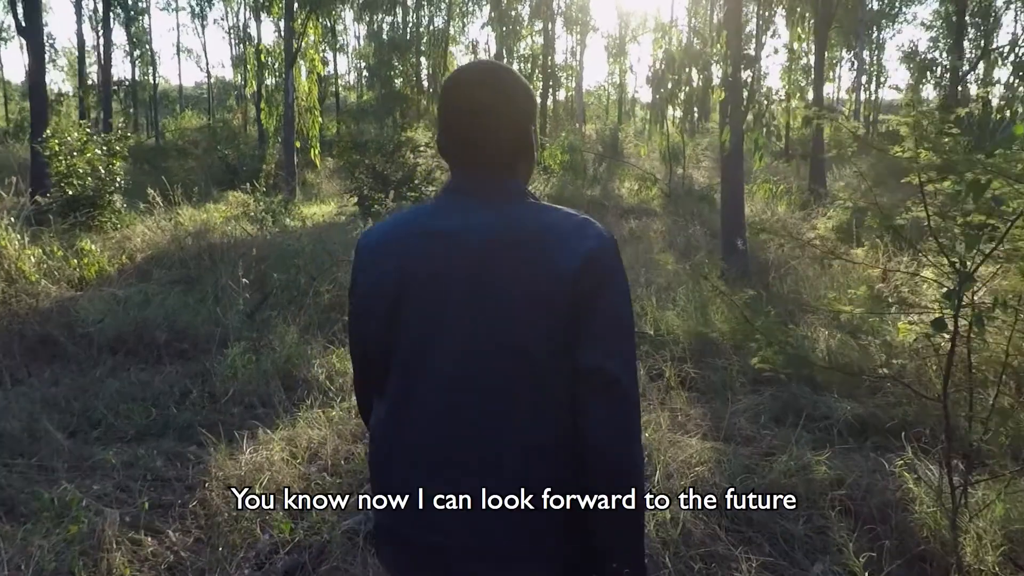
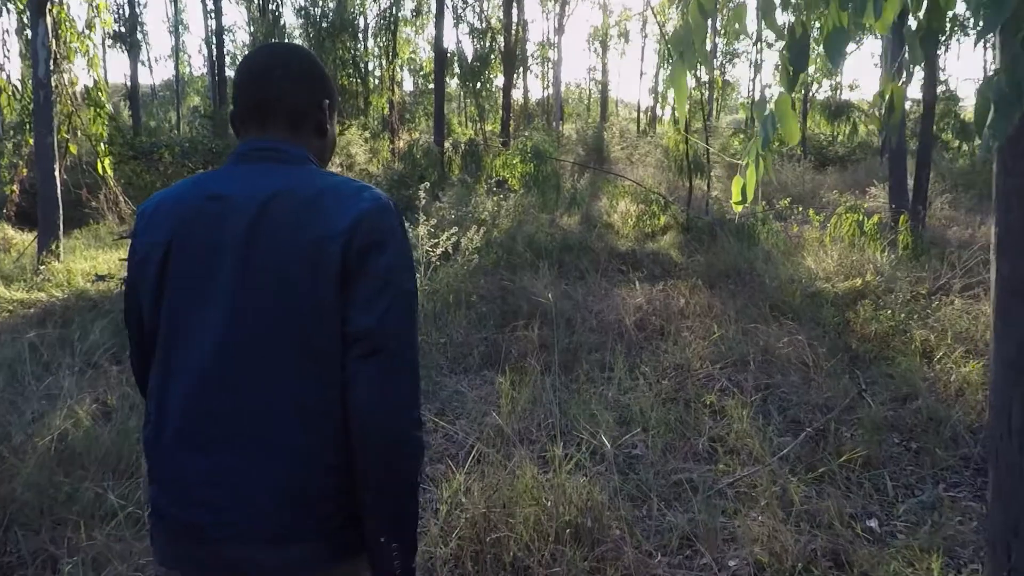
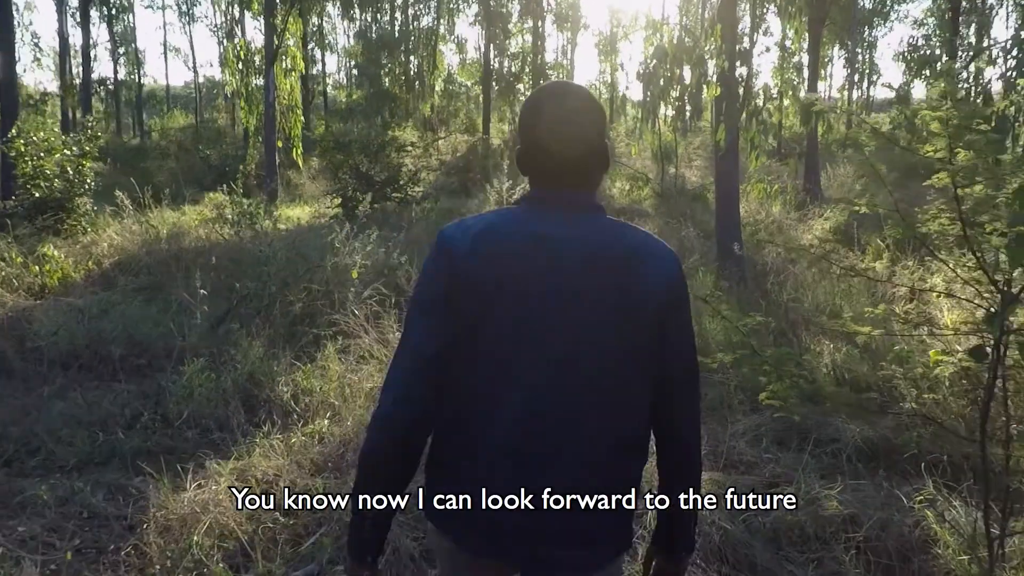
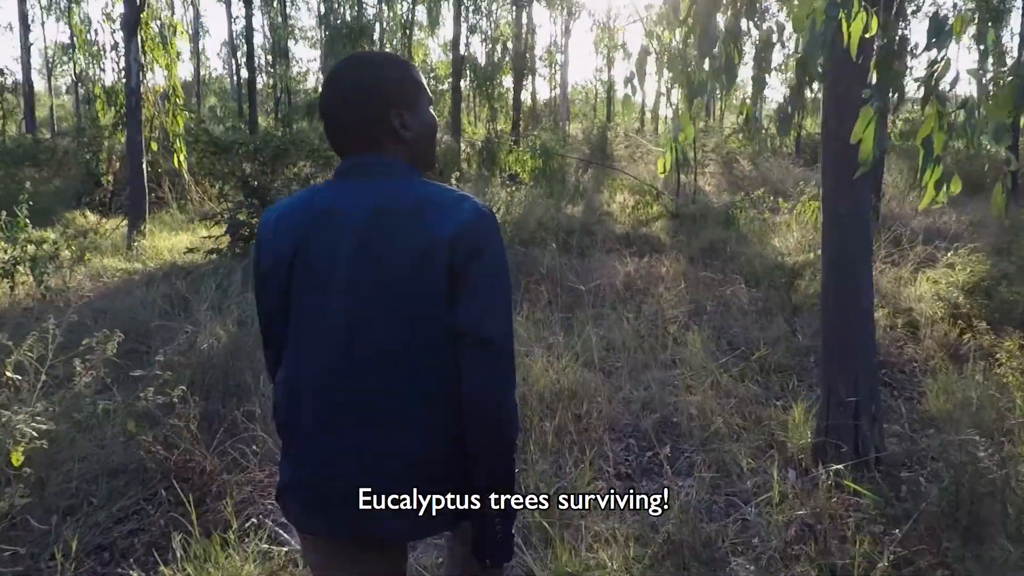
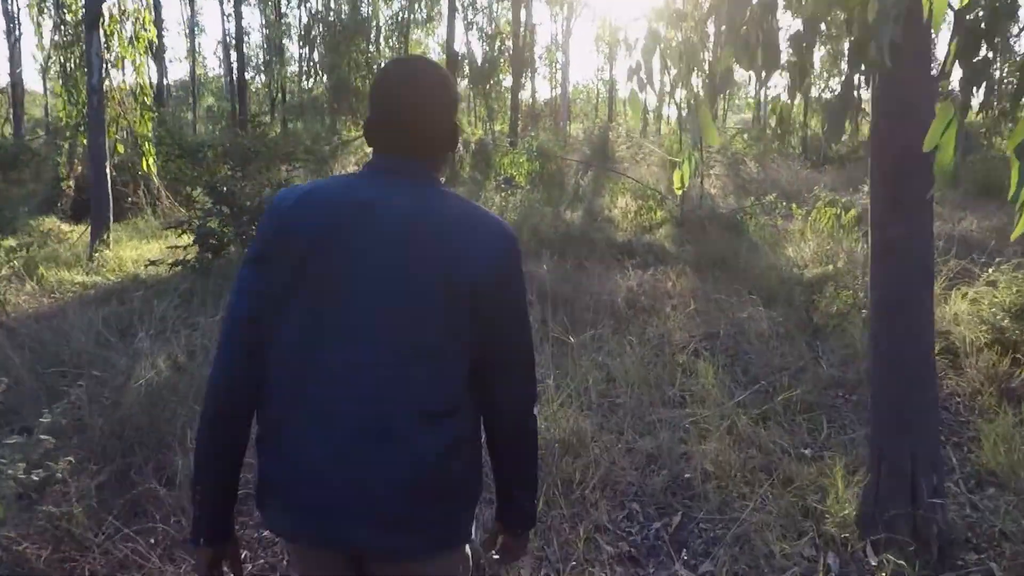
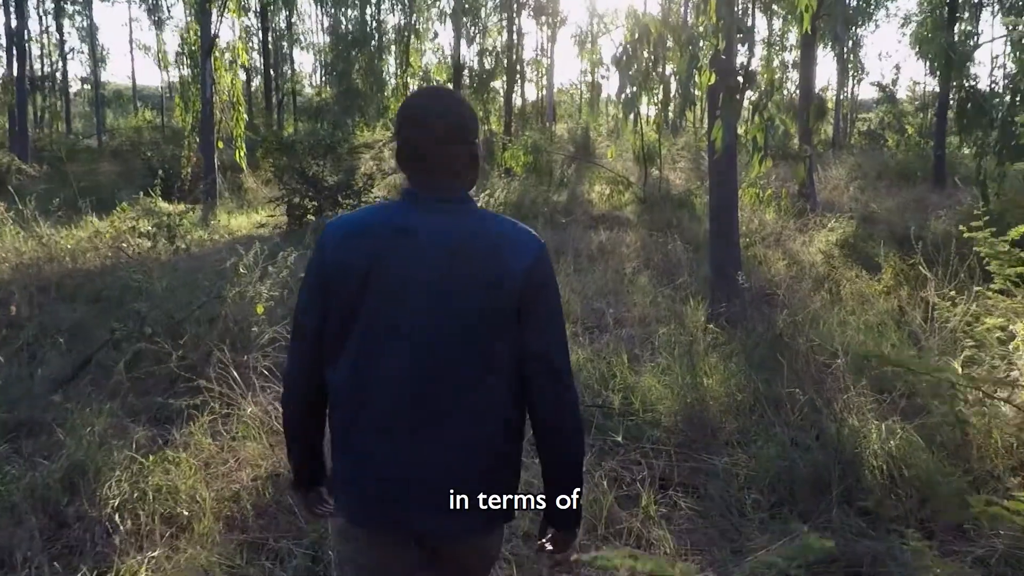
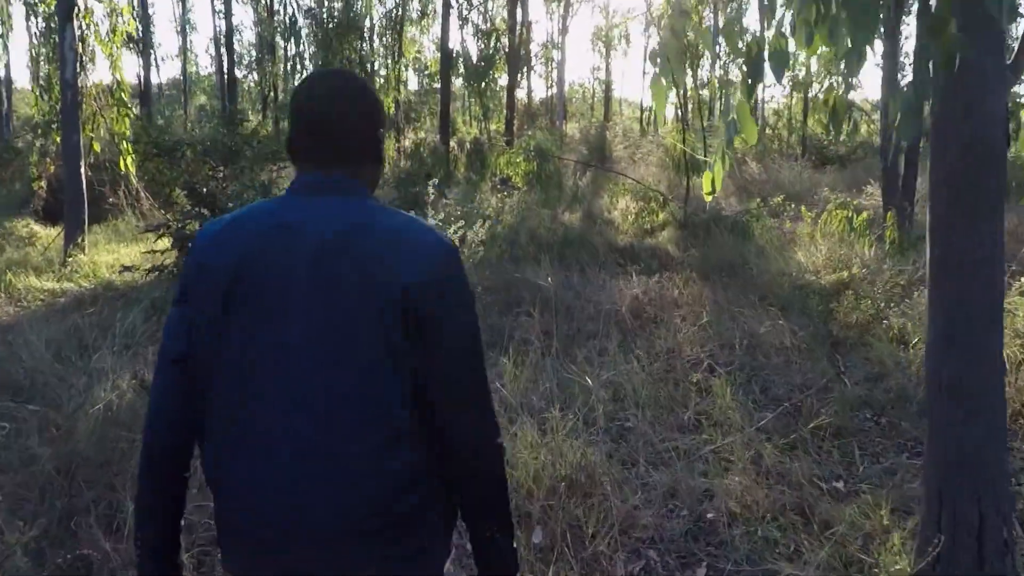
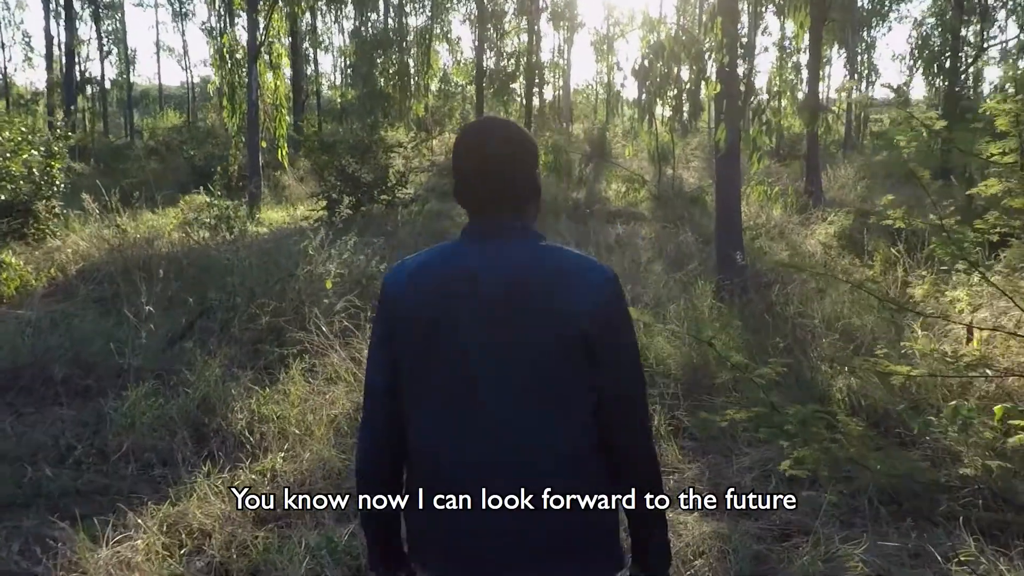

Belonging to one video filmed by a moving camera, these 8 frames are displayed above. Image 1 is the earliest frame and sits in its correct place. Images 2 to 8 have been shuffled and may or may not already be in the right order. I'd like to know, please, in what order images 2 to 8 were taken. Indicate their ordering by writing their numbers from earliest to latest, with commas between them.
3, 8, 6, 4, 5, 7, 2
